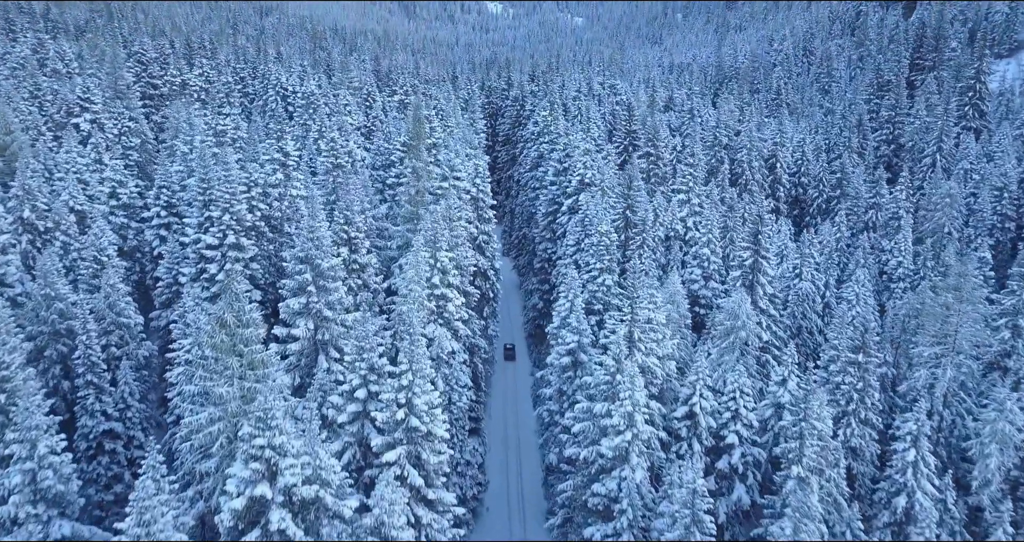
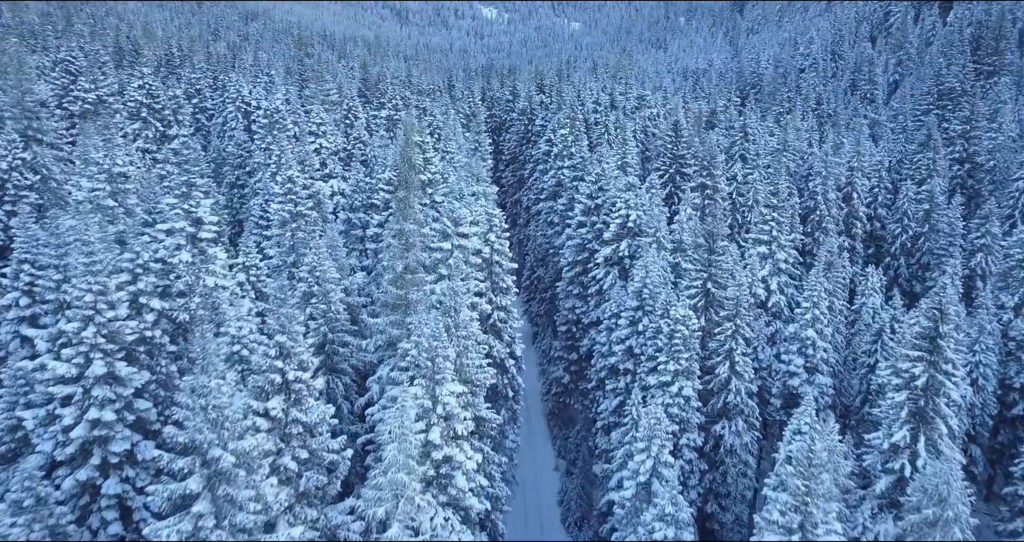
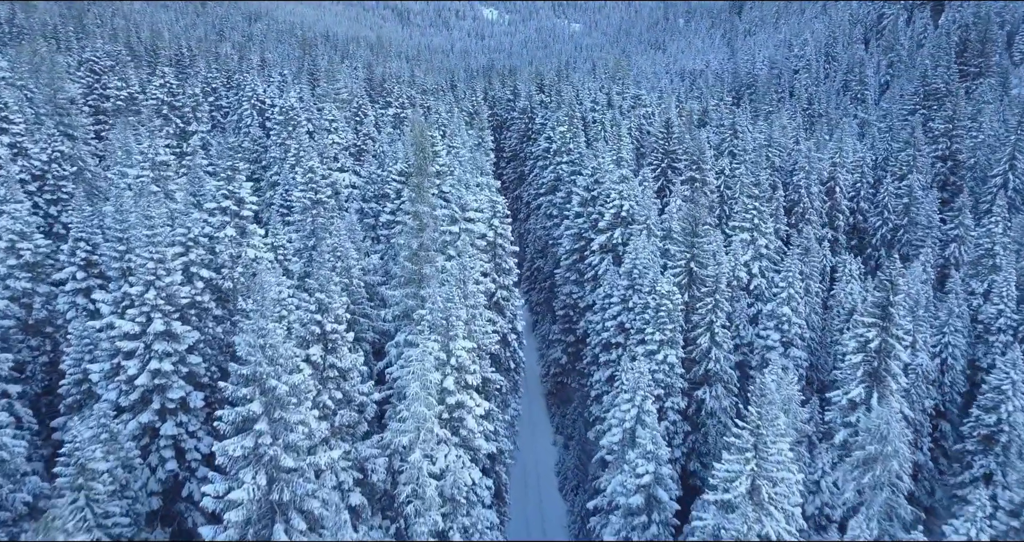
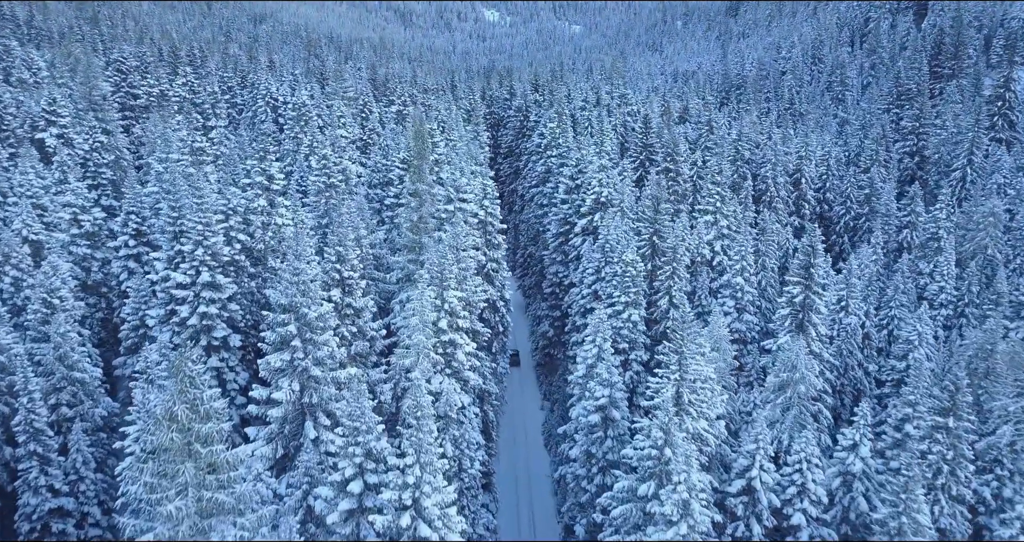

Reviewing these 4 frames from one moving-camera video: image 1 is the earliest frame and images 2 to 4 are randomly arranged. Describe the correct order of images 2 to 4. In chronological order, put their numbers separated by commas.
4, 3, 2
